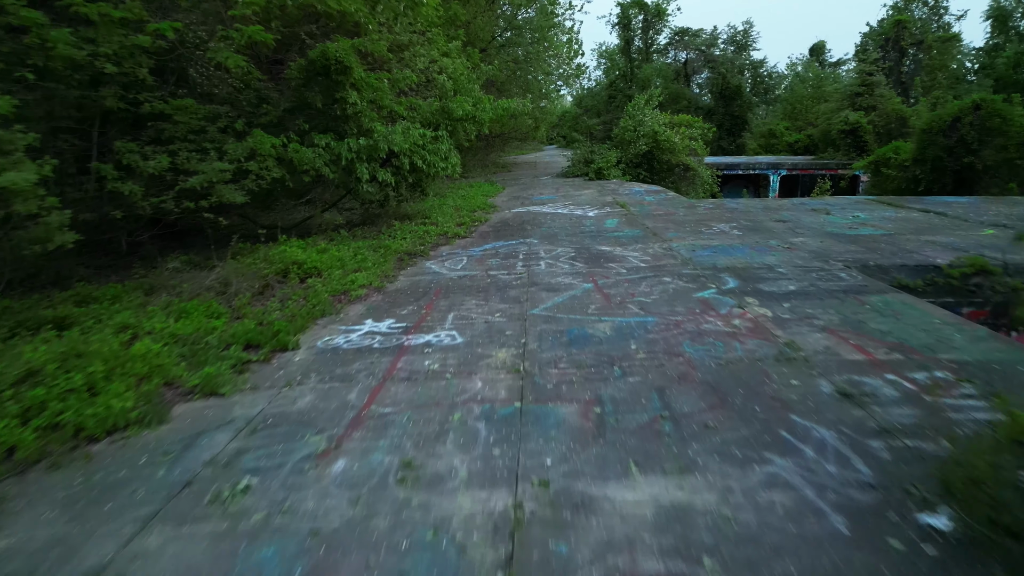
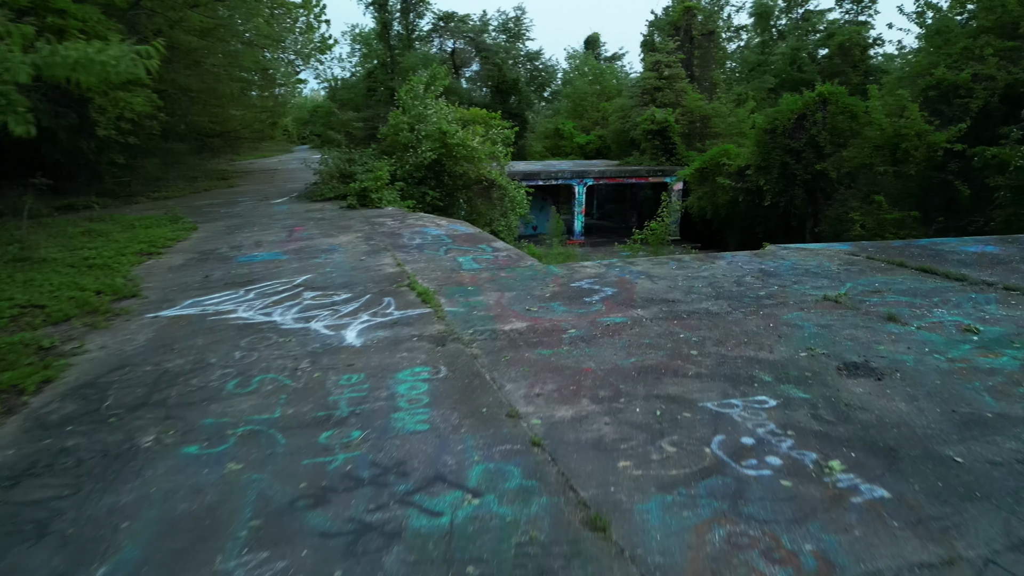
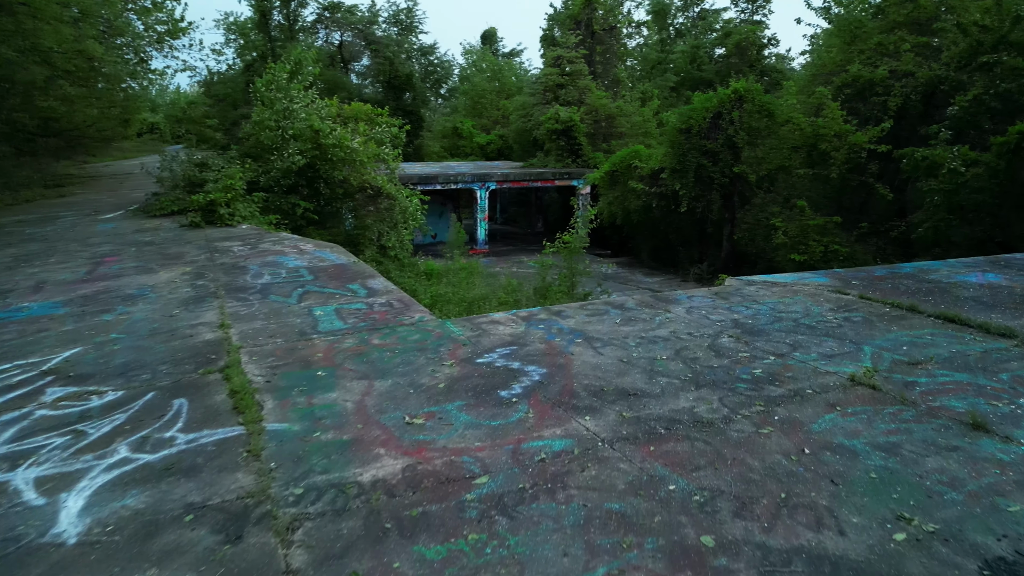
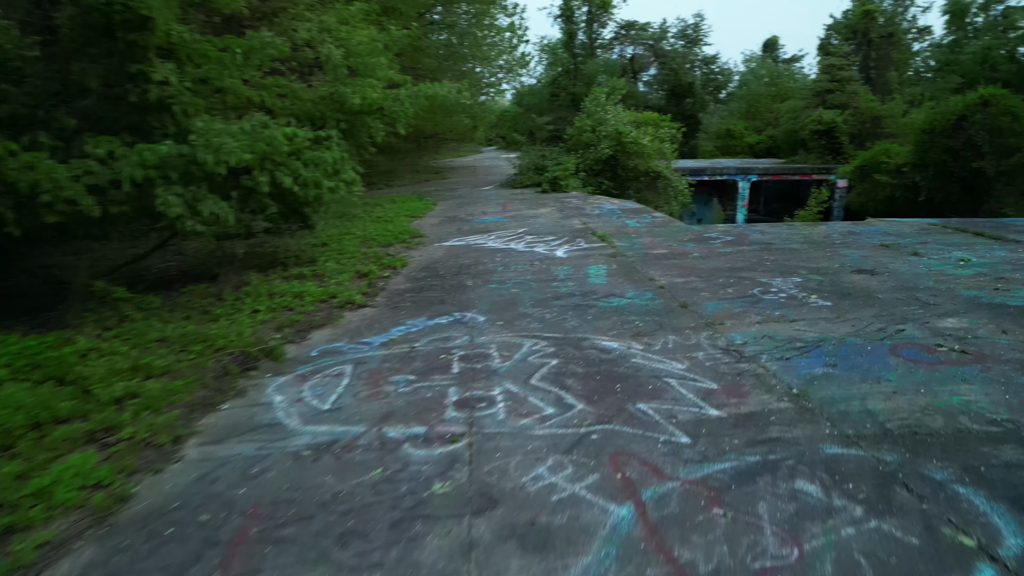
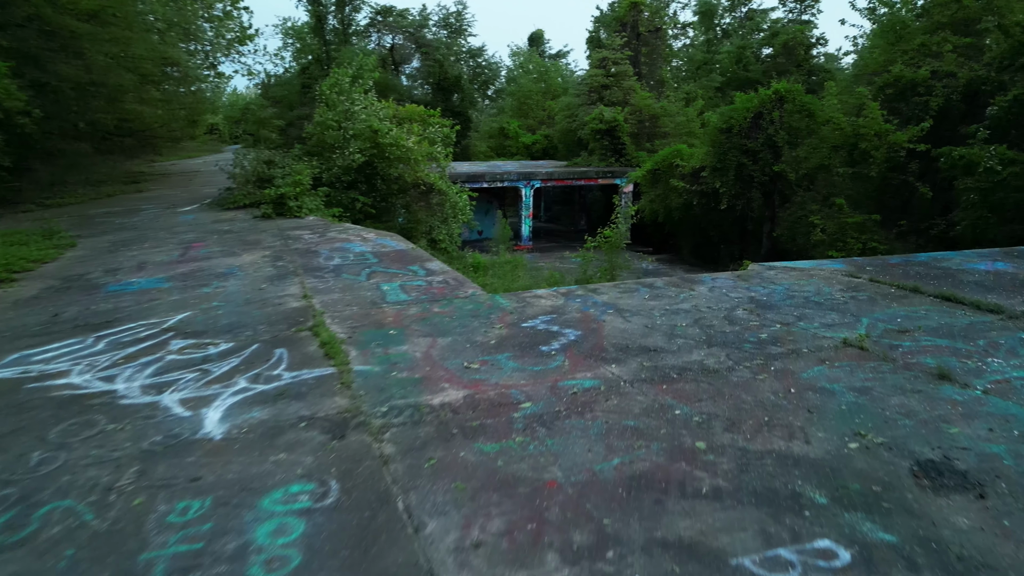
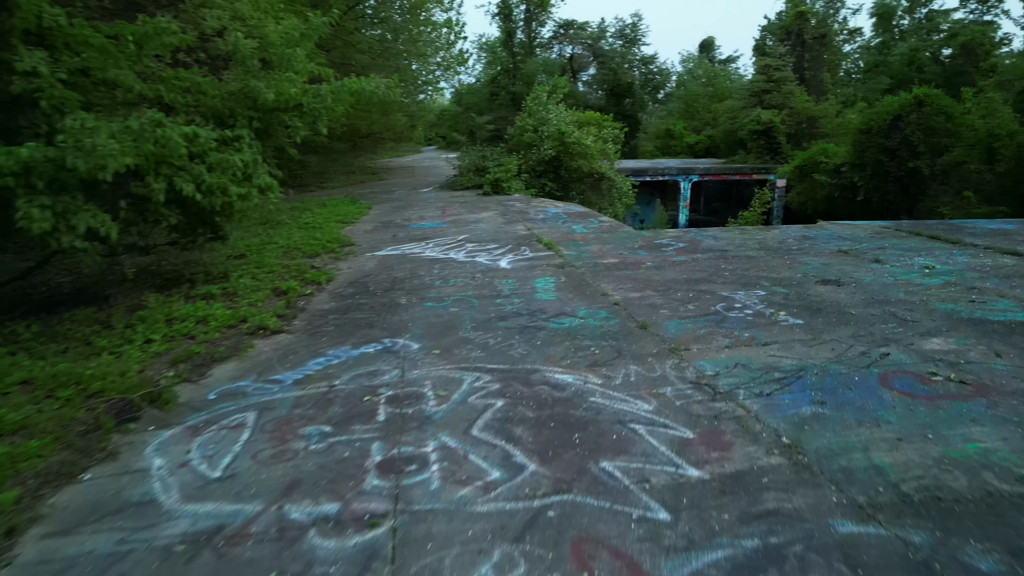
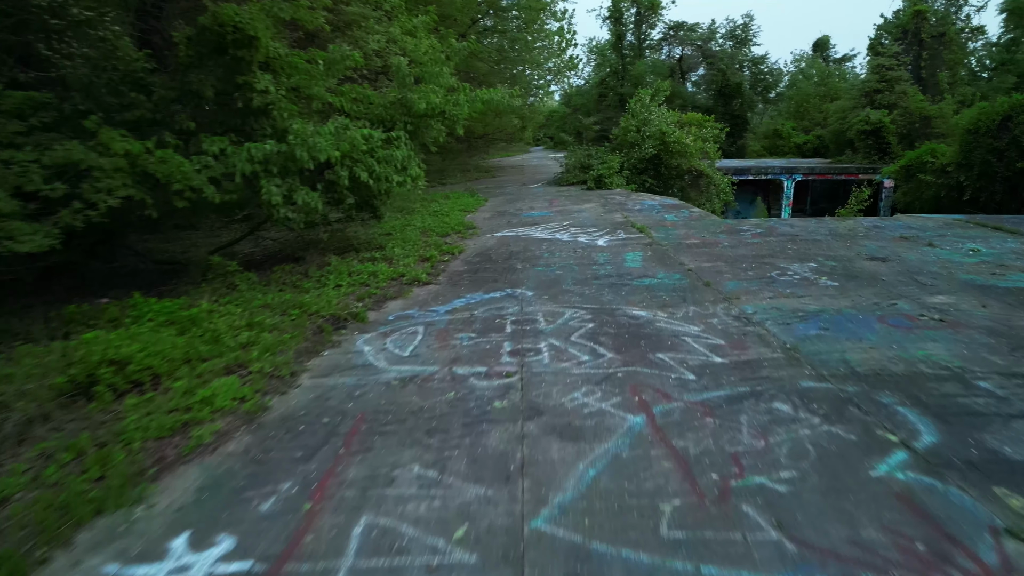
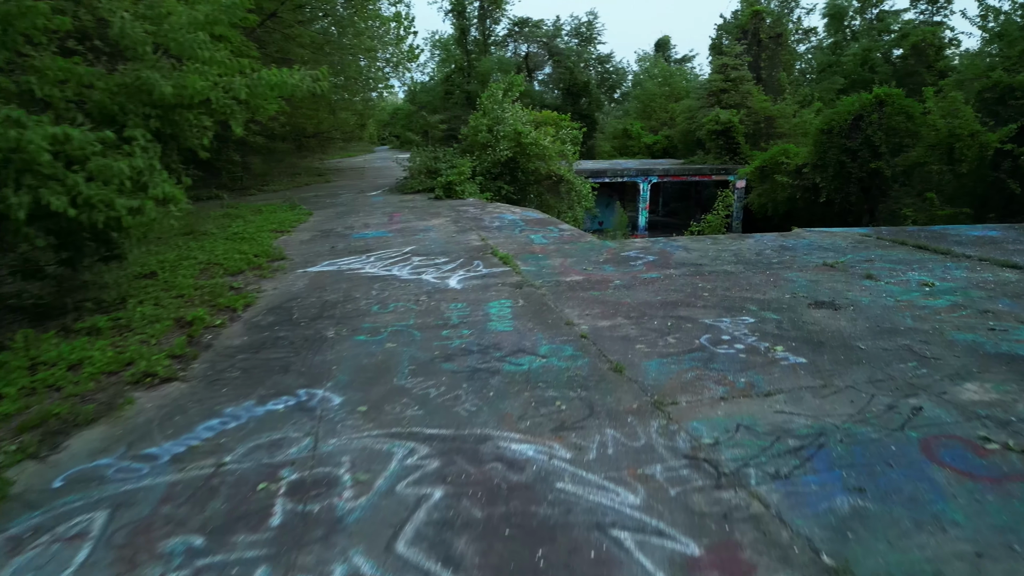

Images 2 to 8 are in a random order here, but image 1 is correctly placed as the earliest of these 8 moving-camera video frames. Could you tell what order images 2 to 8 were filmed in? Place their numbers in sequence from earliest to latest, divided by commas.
7, 4, 6, 8, 2, 5, 3
